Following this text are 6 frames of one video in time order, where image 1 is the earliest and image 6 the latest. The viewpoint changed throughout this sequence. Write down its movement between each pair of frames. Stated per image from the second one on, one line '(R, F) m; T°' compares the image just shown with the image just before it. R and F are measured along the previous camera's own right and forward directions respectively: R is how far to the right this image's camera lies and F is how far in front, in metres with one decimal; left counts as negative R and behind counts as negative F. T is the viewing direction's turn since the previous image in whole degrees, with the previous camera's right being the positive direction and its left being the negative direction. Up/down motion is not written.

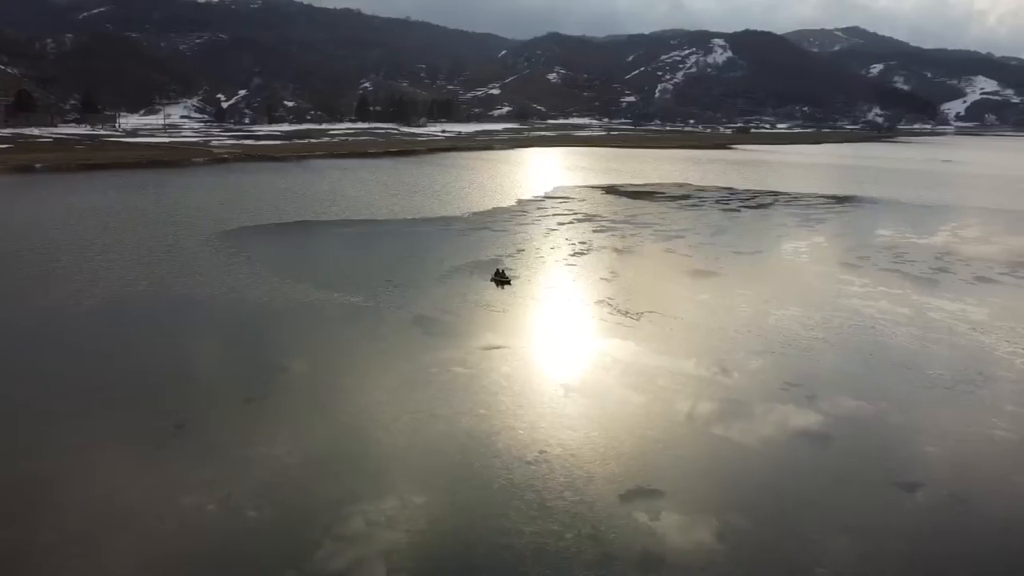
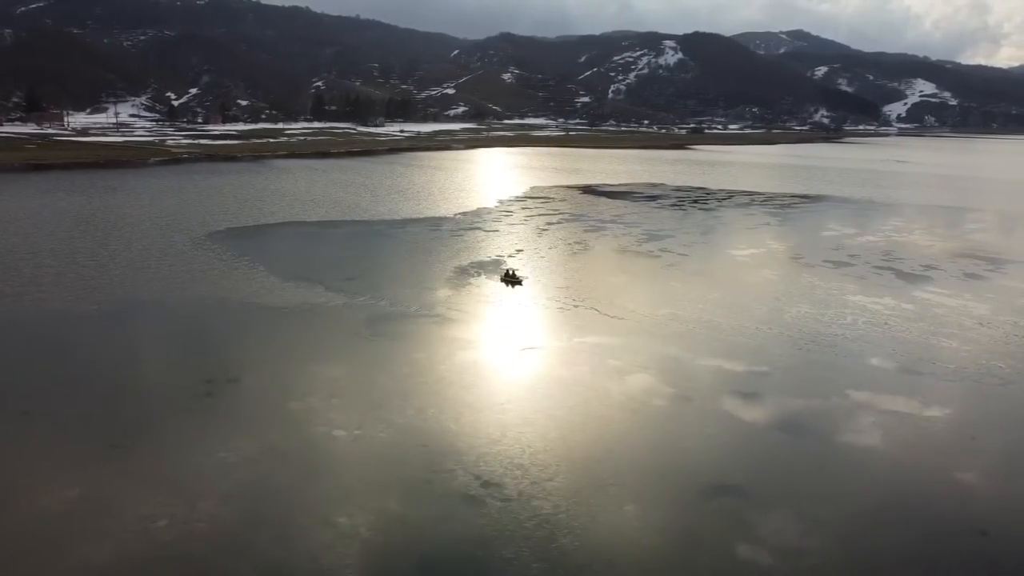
(-0.7, 0.0) m; +3°
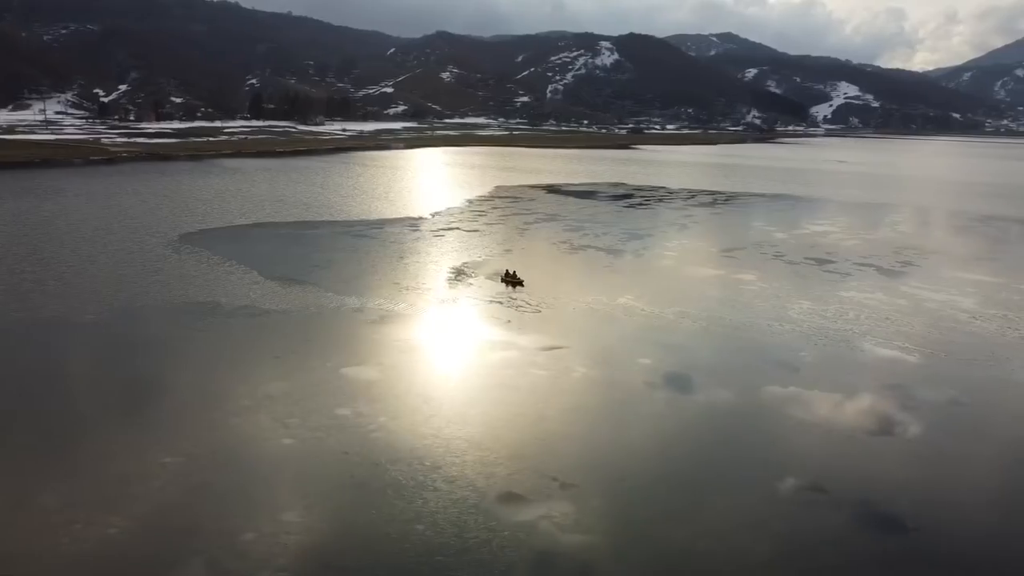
(-0.8, +0.1) m; +4°
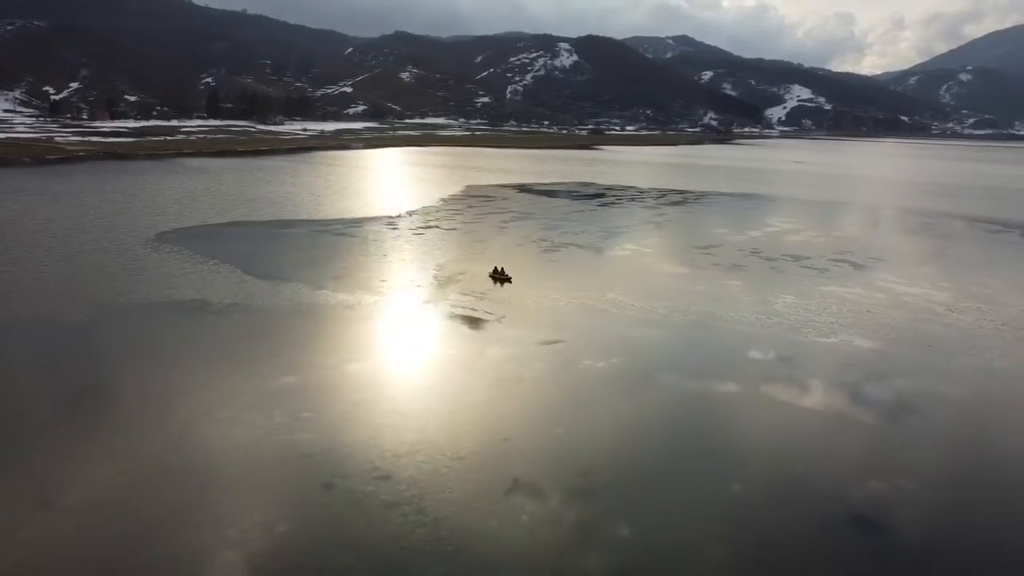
(-0.3, 0.0) m; +3°
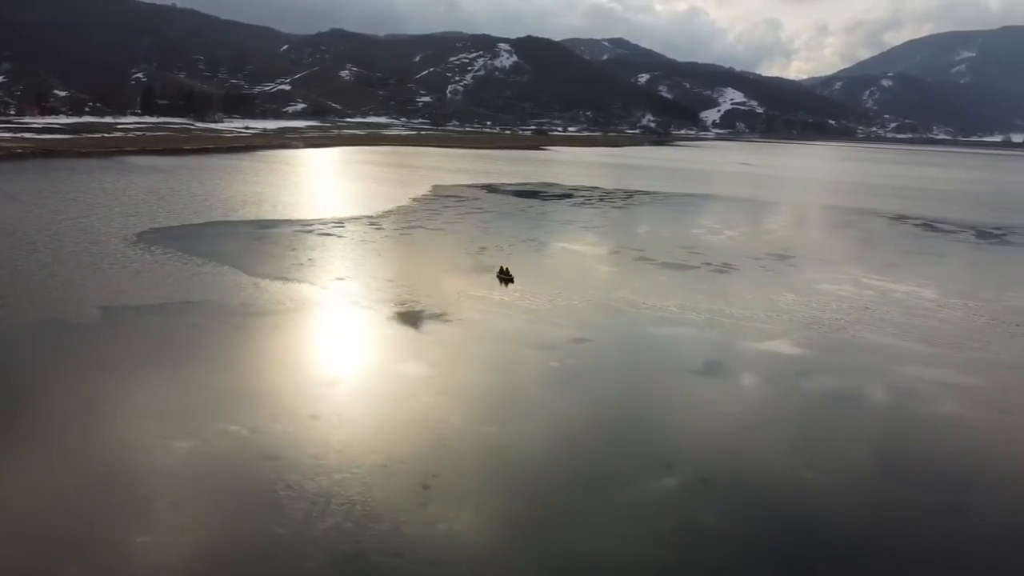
(-0.8, -0.1) m; +4°
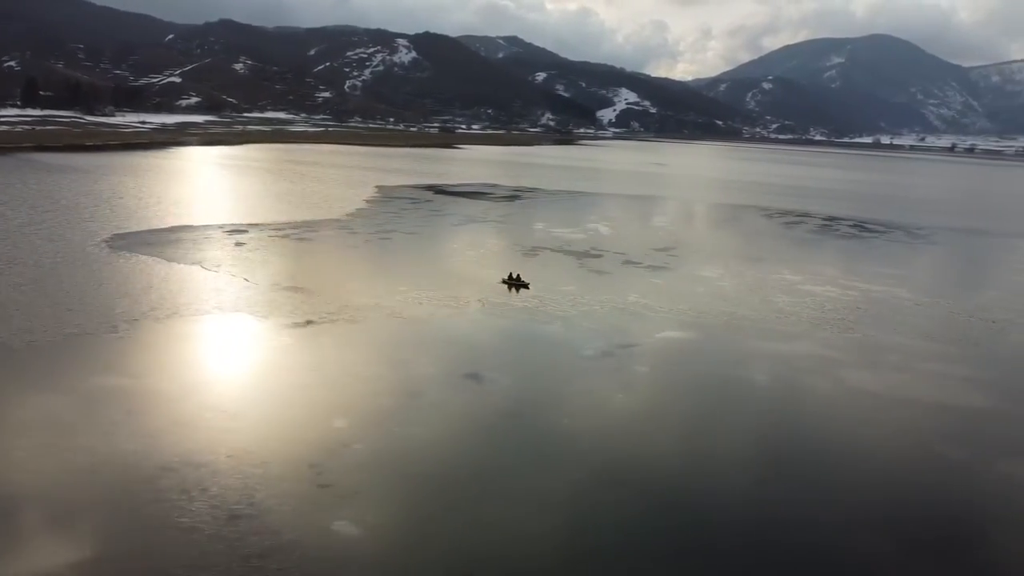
(-1.3, -0.1) m; +7°
